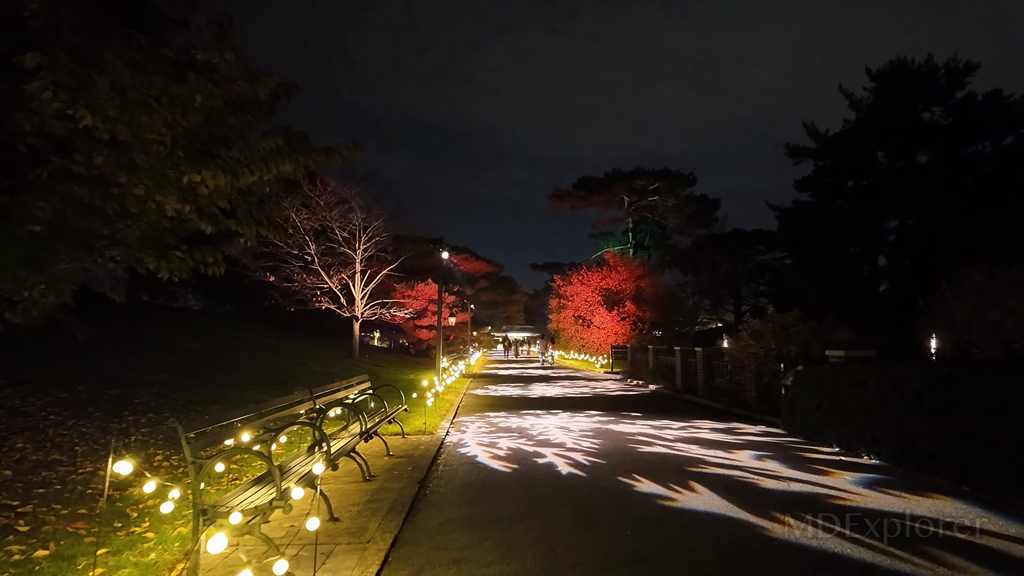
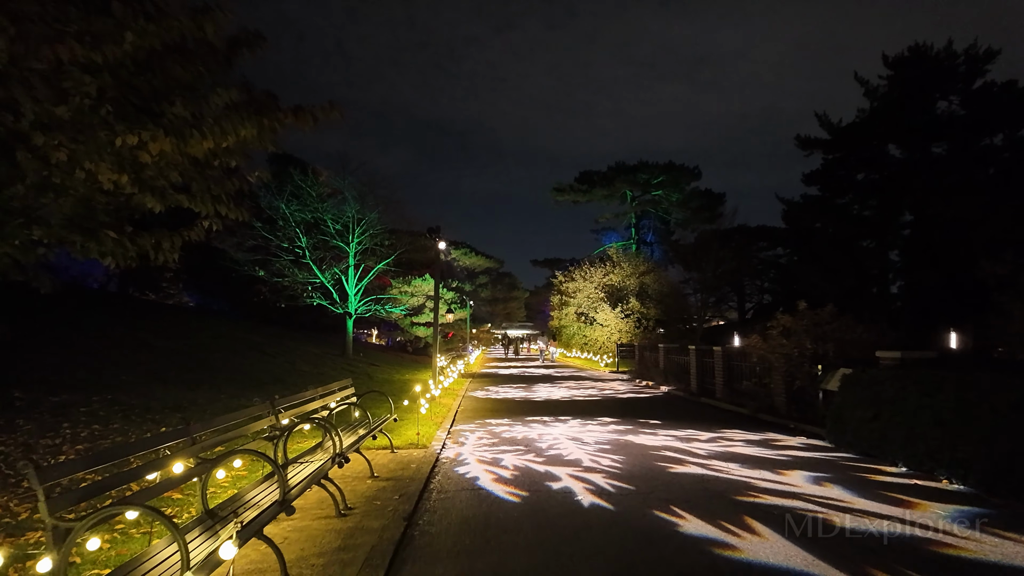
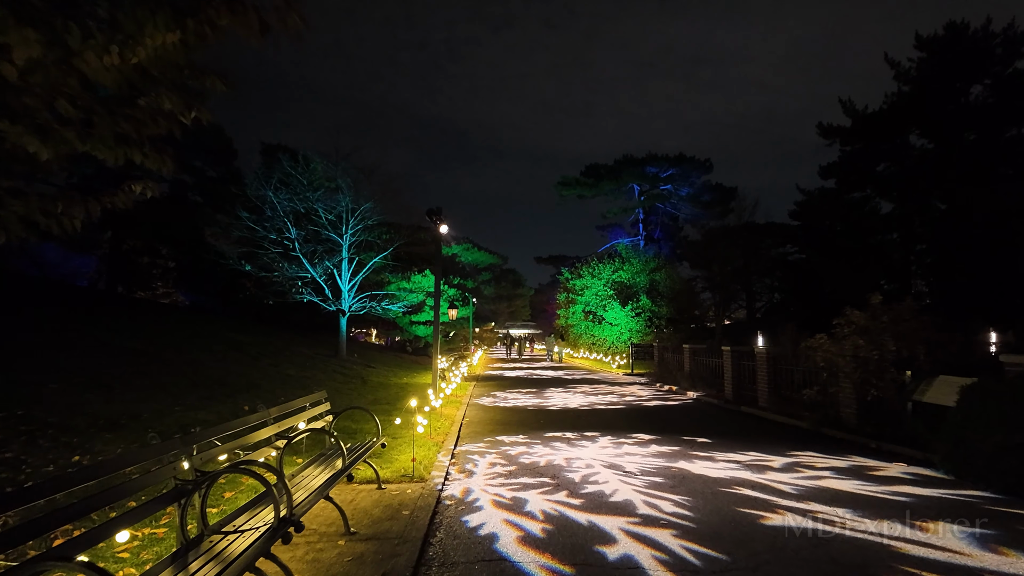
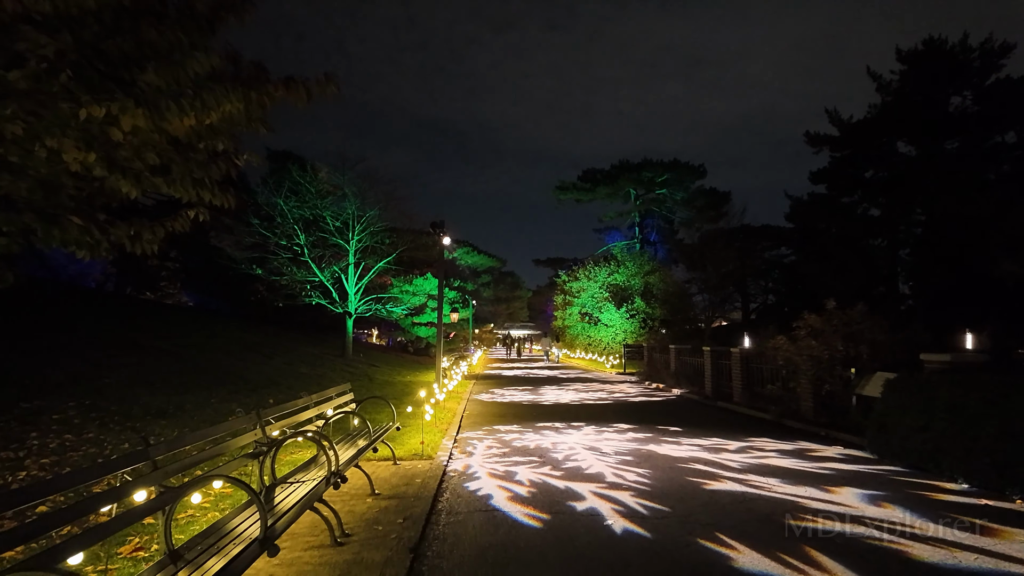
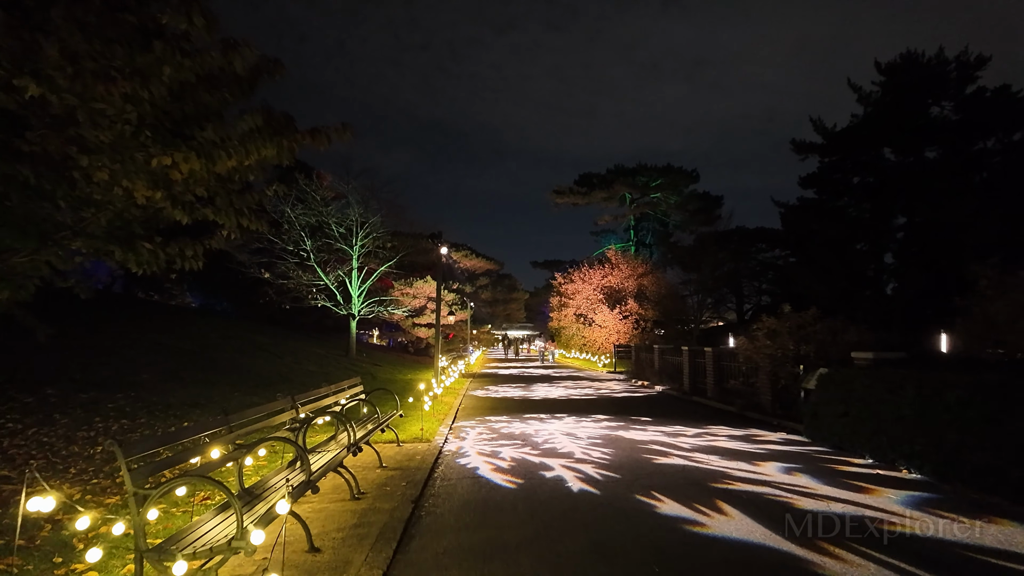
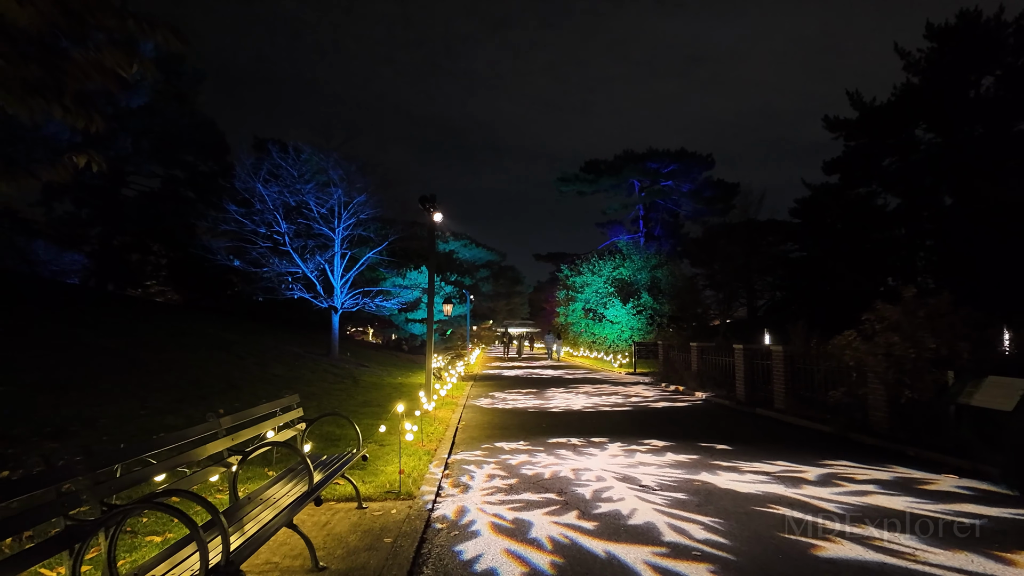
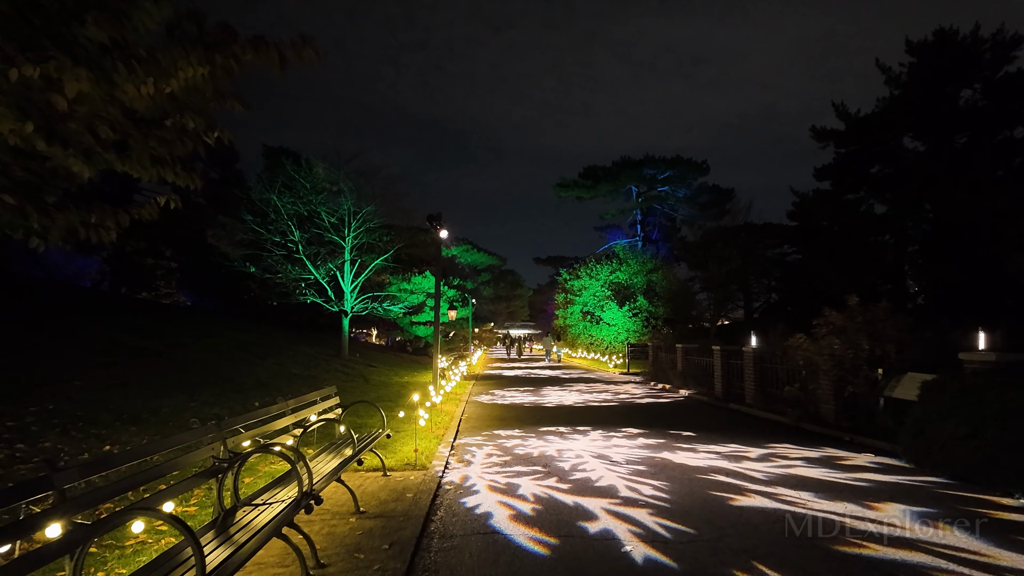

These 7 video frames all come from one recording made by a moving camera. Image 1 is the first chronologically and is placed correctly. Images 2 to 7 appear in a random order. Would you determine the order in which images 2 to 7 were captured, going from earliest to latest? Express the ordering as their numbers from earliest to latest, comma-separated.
5, 2, 4, 7, 3, 6
